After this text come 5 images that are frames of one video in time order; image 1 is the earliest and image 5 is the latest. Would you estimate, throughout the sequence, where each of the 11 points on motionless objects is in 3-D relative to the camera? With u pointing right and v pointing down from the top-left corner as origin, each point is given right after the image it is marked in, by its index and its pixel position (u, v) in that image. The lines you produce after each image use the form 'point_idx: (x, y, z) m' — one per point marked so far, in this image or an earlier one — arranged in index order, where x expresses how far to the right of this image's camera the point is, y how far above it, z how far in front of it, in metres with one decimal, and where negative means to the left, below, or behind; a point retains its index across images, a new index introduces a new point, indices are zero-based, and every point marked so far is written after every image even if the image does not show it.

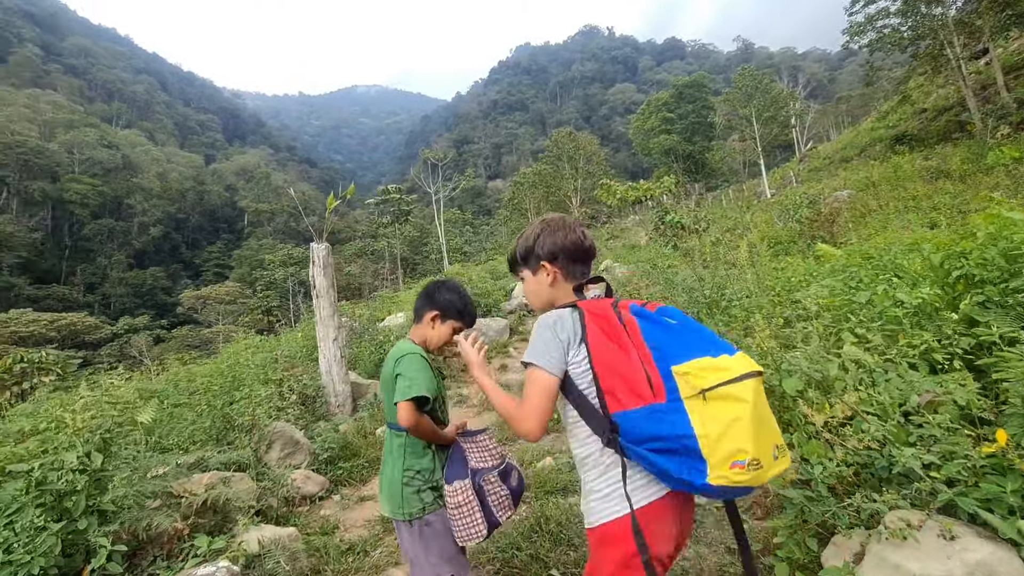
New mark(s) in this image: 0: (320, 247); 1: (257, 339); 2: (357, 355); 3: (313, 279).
0: (-2.0, +0.4, +5.1) m
1: (-5.5, -1.1, +10.9) m
2: (-2.2, -0.9, +6.7) m
3: (-2.1, +0.1, +5.1) m
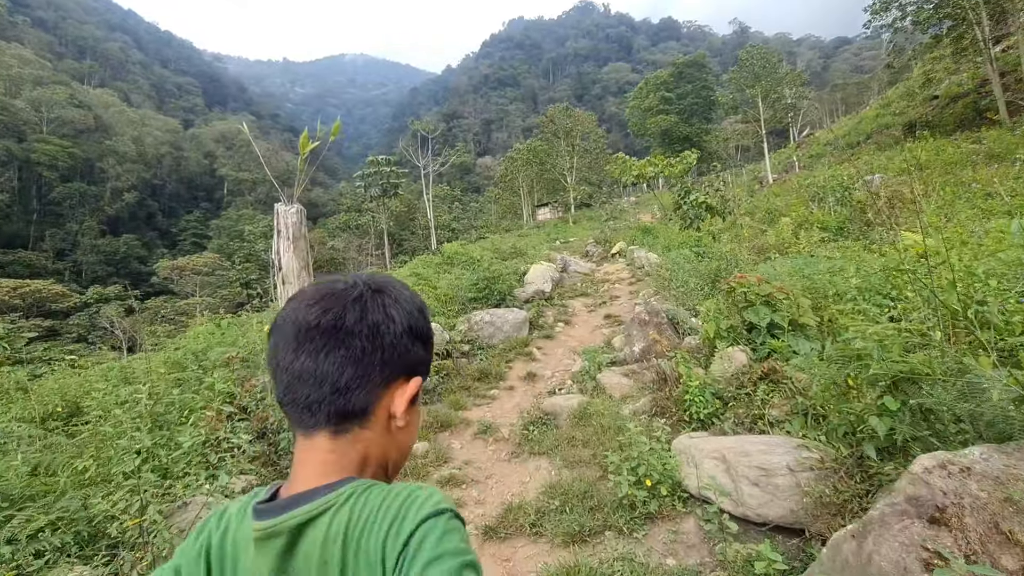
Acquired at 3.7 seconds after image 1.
0: (-1.6, +0.5, +3.4) m
1: (-5.3, -0.6, +9.2) m
2: (-1.8, -0.7, +5.1) m
3: (-1.7, +0.2, +3.5) m
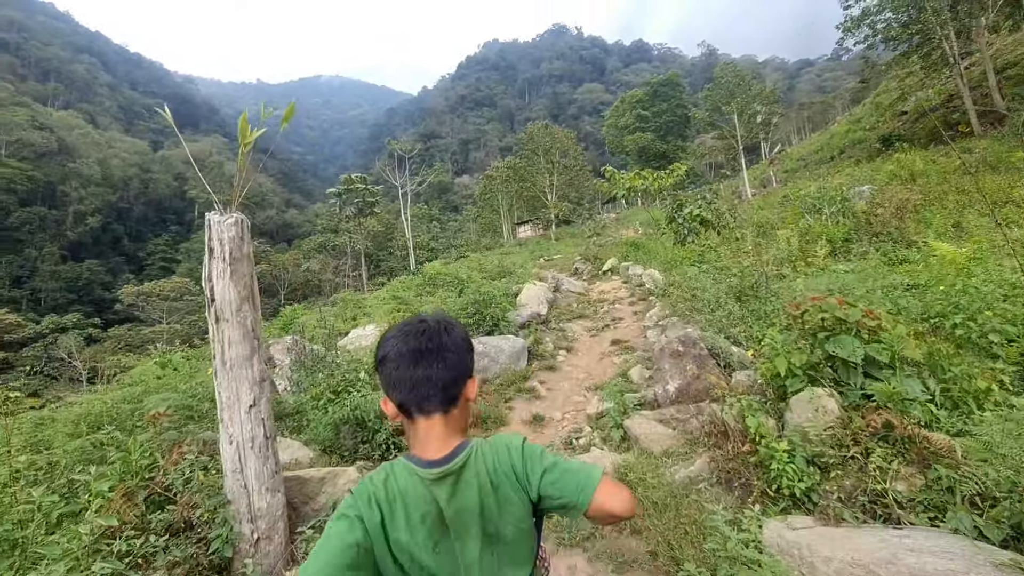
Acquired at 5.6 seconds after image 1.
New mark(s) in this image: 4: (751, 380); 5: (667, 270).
0: (-1.5, +0.3, +2.5) m
1: (-5.5, -1.1, +8.1) m
2: (-1.8, -0.9, +4.2) m
3: (-1.6, 0.0, +2.6) m
4: (+1.6, -0.6, +3.2) m
5: (+2.8, +0.3, +8.9) m
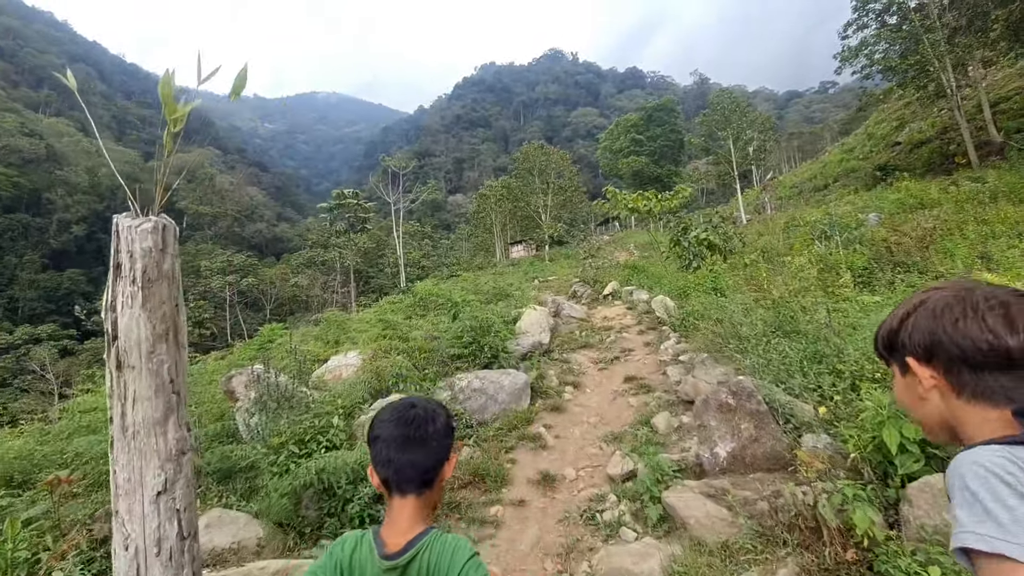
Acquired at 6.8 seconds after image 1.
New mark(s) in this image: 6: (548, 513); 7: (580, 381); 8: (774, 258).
0: (-1.4, +0.2, +1.8) m
1: (-5.5, -1.4, +7.2) m
2: (-1.8, -1.1, +3.4) m
3: (-1.5, -0.1, +1.8) m
4: (+1.6, -0.8, +2.5) m
5: (+2.8, -0.1, +8.2) m
6: (+0.2, -1.5, +3.3) m
7: (+0.8, -1.1, +5.7) m
8: (+5.8, +0.6, +10.7) m
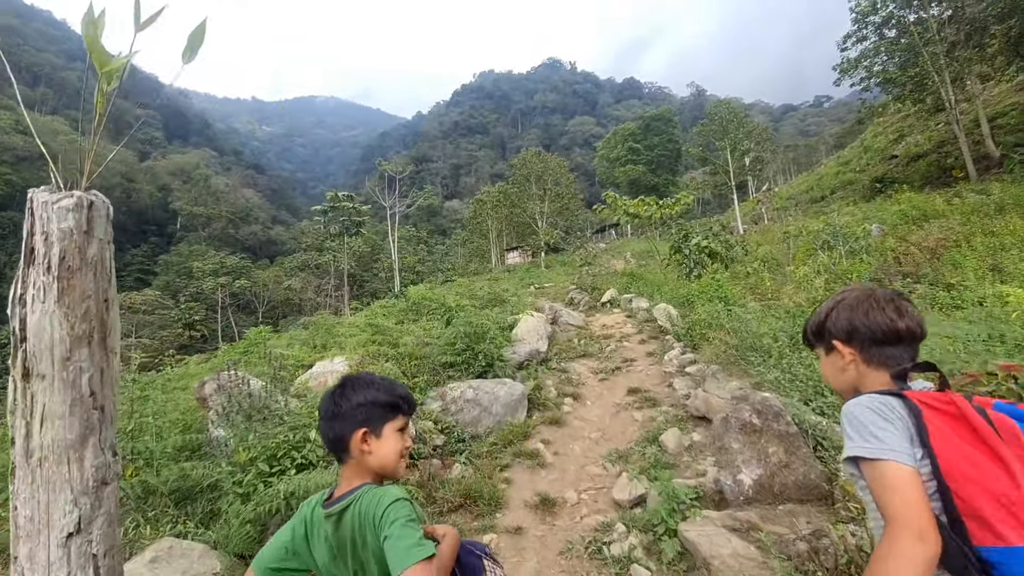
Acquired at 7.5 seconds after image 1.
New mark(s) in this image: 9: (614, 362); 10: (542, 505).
0: (-1.4, +0.2, +1.5) m
1: (-5.6, -1.3, +6.8) m
2: (-1.8, -1.1, +3.0) m
3: (-1.5, -0.1, +1.5) m
4: (+1.6, -0.8, +2.2) m
5: (+2.8, -0.3, +7.9) m
6: (+0.2, -1.5, +2.9) m
7: (+0.8, -1.1, +5.3) m
8: (+5.7, +0.4, +10.5) m
9: (+1.3, -1.0, +6.3) m
10: (+0.2, -1.5, +3.3) m
